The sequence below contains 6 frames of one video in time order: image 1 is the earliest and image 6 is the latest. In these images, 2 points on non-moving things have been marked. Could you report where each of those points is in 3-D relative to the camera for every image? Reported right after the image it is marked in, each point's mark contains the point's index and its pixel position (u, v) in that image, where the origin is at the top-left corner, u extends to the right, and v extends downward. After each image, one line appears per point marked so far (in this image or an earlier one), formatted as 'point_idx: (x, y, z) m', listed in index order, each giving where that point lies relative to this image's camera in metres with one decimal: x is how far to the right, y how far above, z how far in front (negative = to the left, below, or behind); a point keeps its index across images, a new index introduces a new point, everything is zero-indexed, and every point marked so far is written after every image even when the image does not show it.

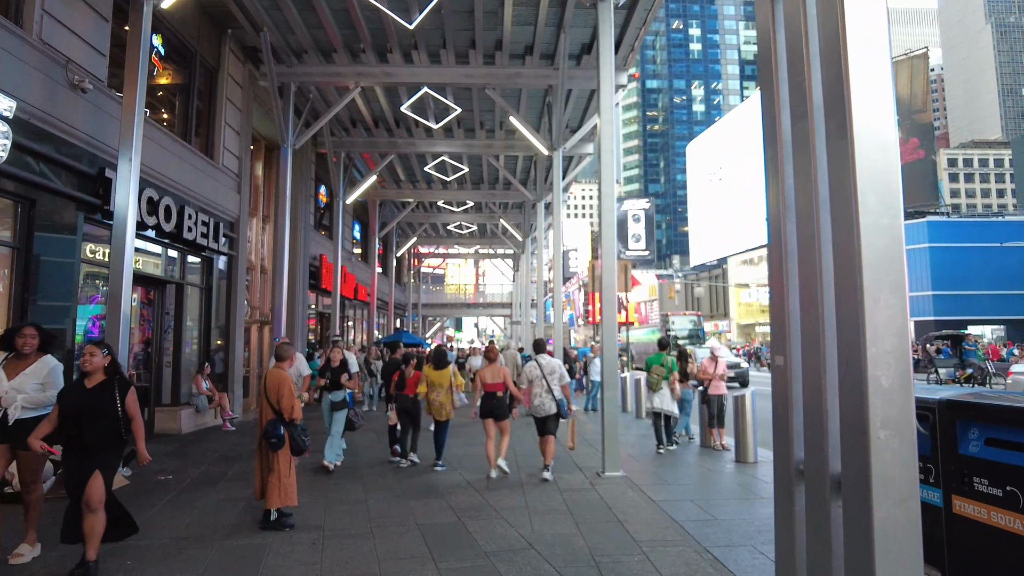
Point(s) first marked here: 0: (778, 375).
0: (+1.3, -0.4, +3.4) m
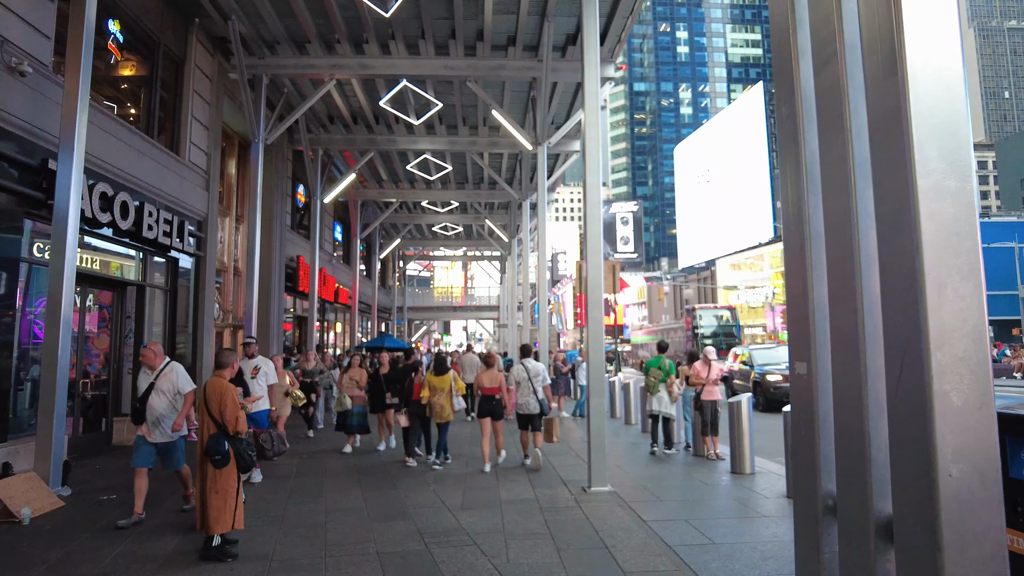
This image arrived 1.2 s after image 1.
0: (+1.2, -0.4, +2.7) m
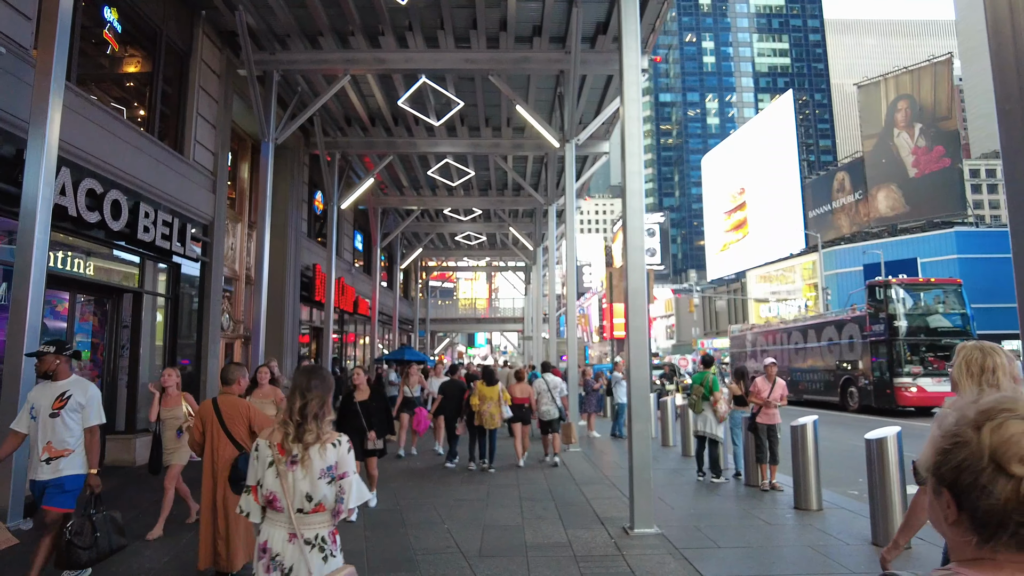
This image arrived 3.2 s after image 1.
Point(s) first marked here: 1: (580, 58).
0: (+1.3, -0.3, +1.6) m
1: (+1.4, +4.8, +14.0) m
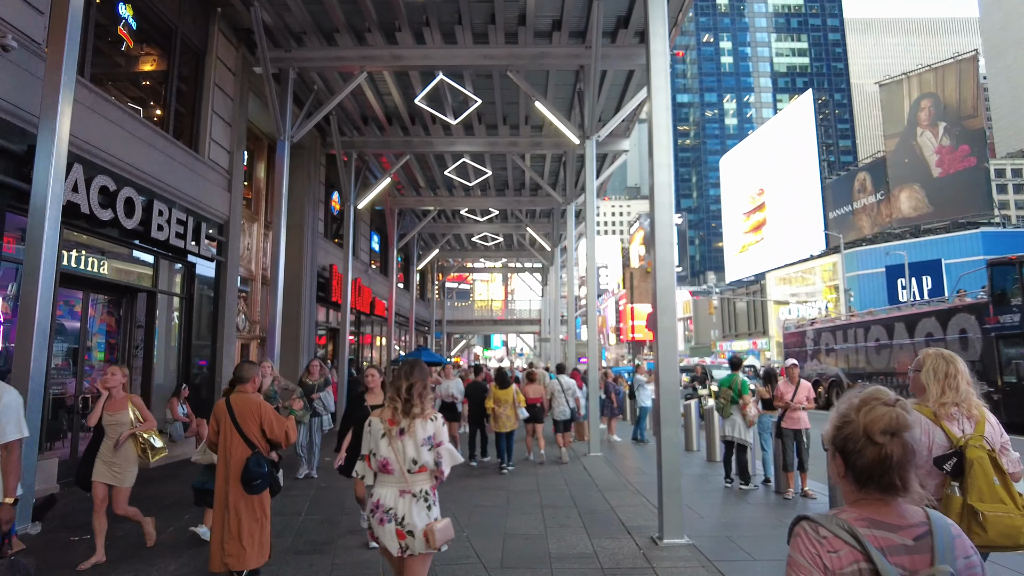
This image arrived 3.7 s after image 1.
0: (+1.3, -0.3, +1.3) m
1: (+1.8, +4.8, +13.7) m
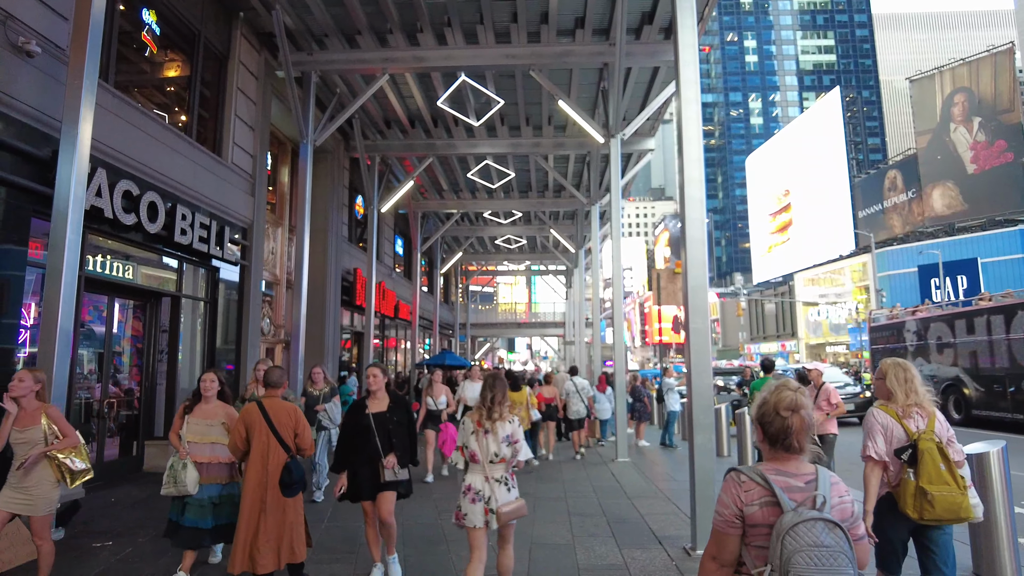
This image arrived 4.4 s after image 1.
0: (+1.4, -0.3, +1.0) m
1: (+2.3, +4.8, +13.5) m
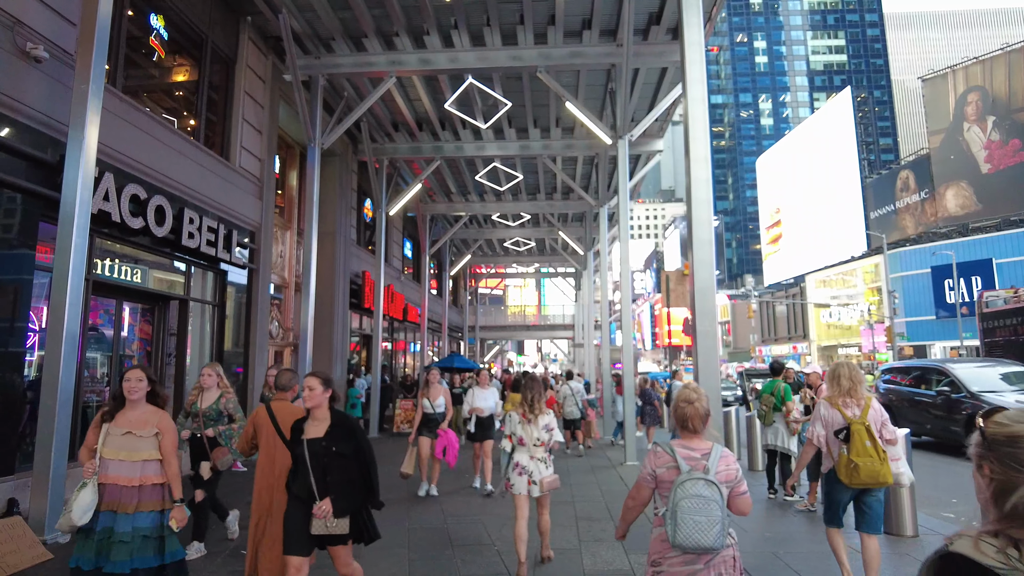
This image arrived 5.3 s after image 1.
0: (+1.4, -0.3, +0.9) m
1: (+2.4, +4.7, +13.4) m
